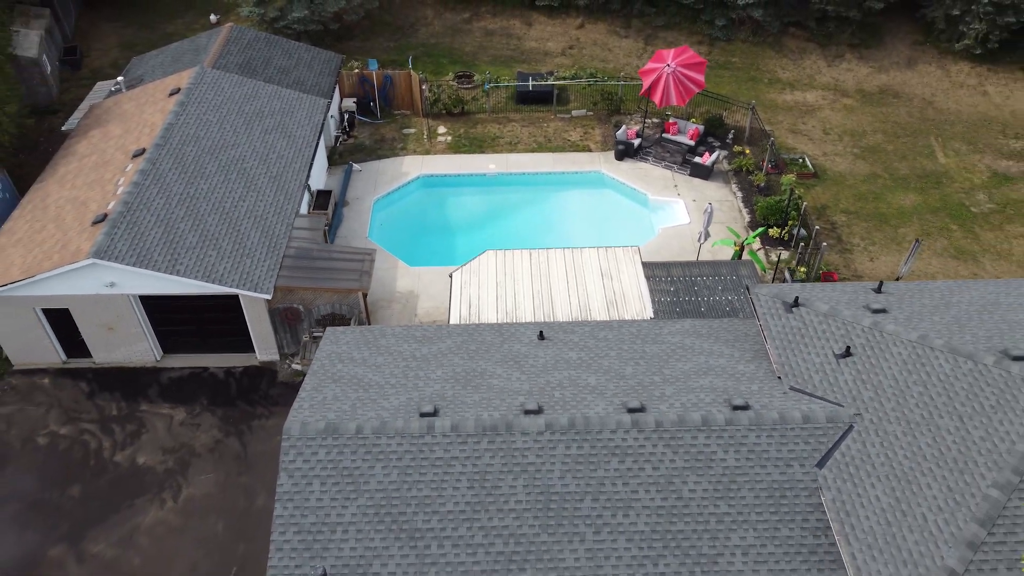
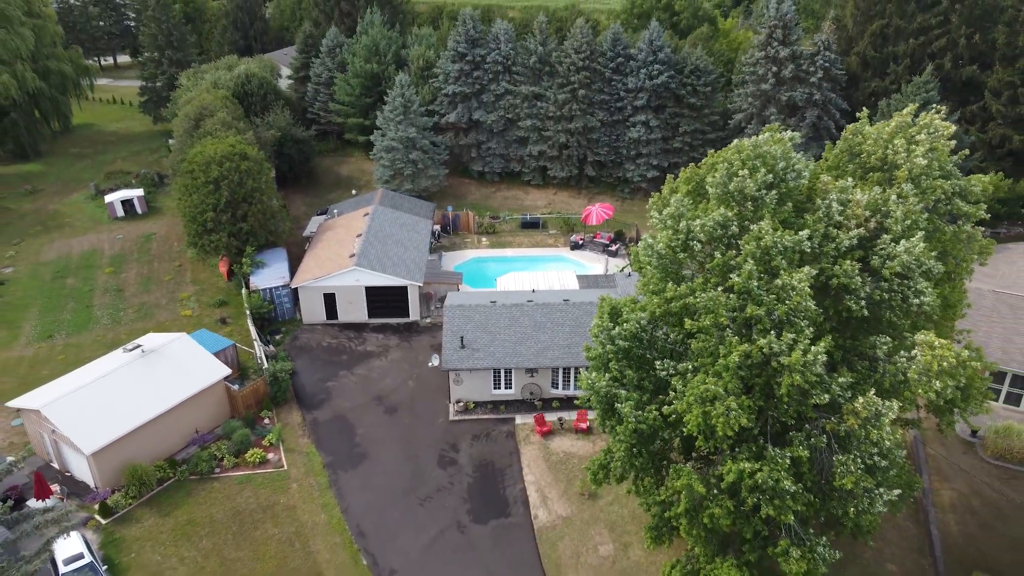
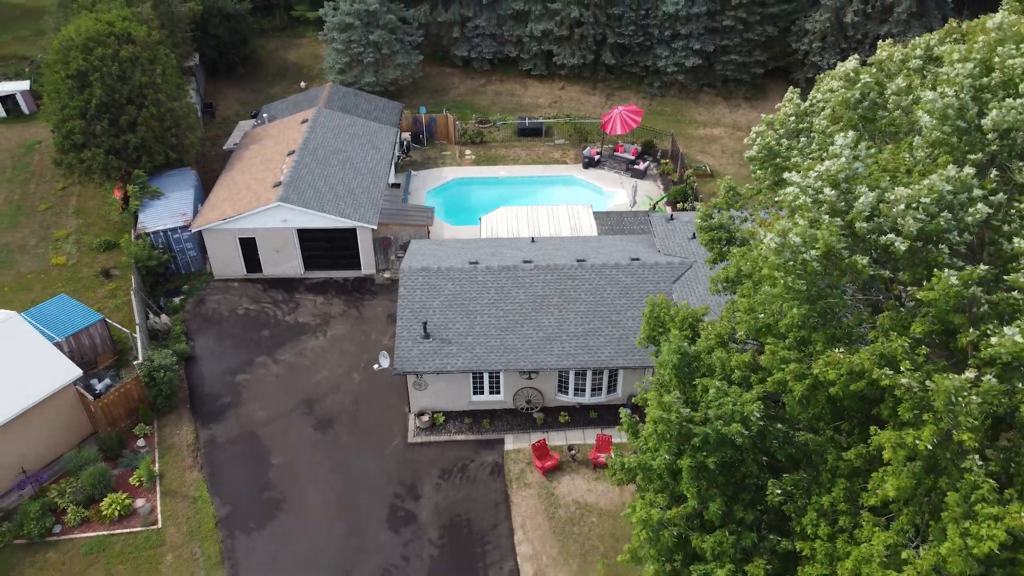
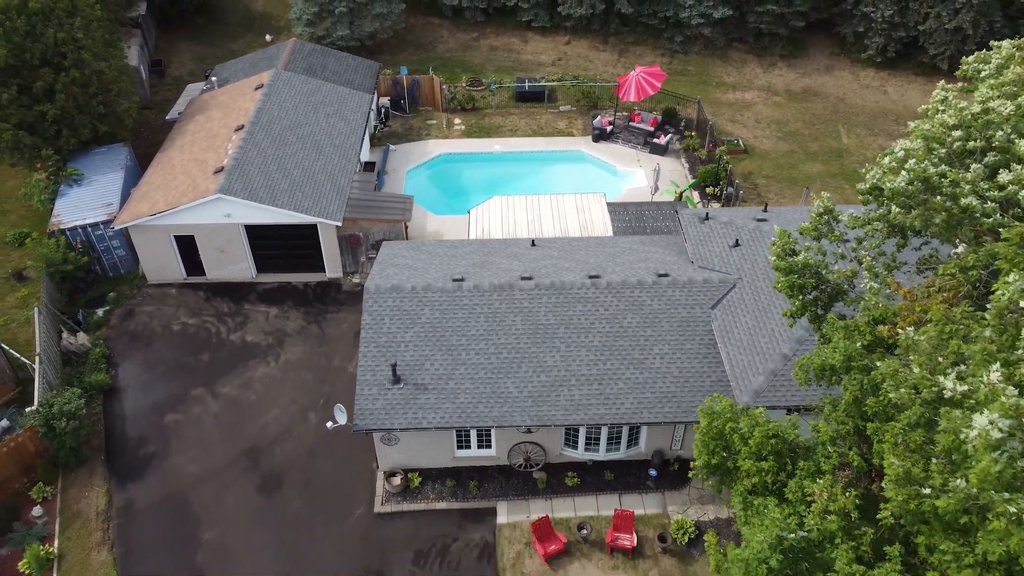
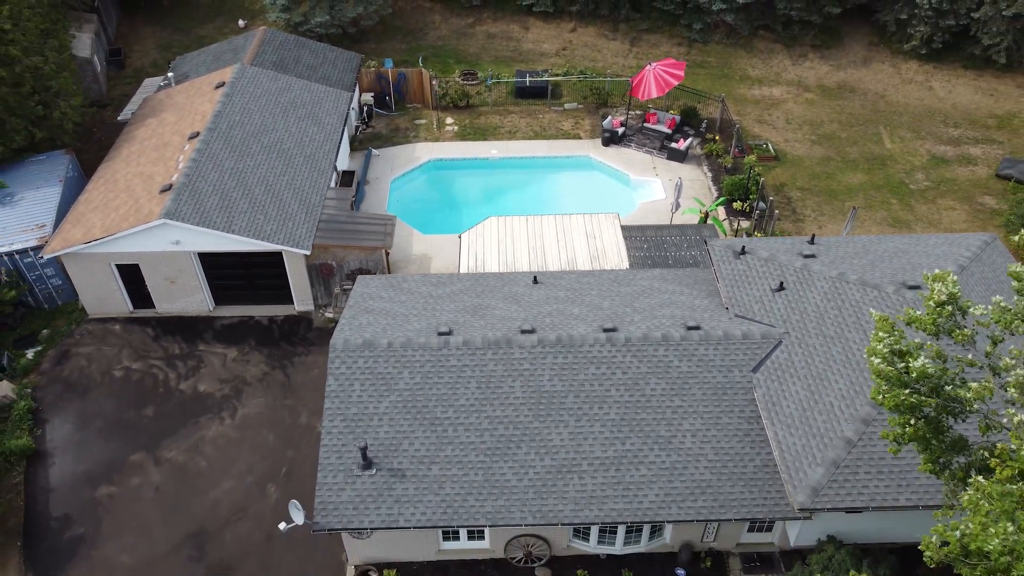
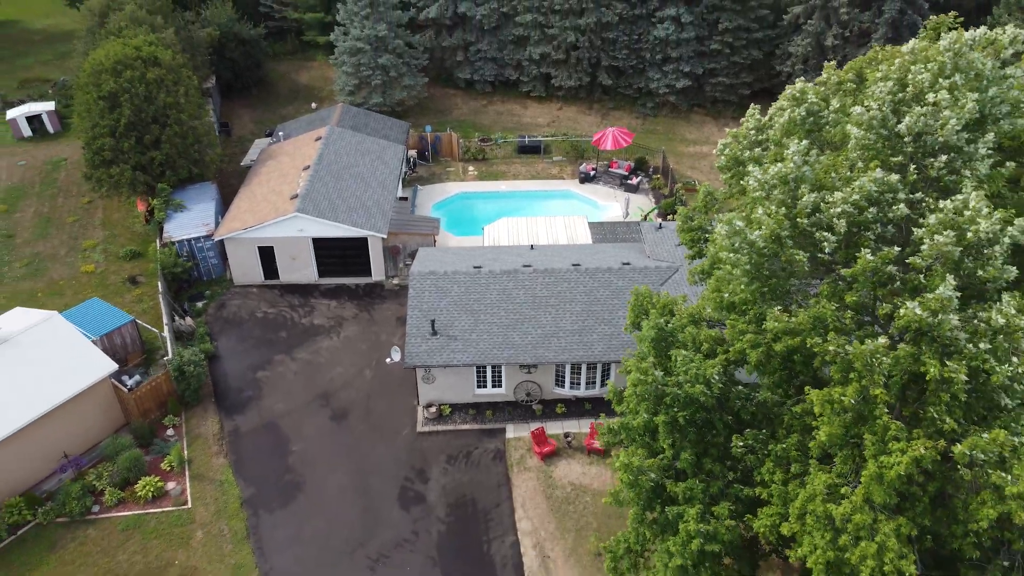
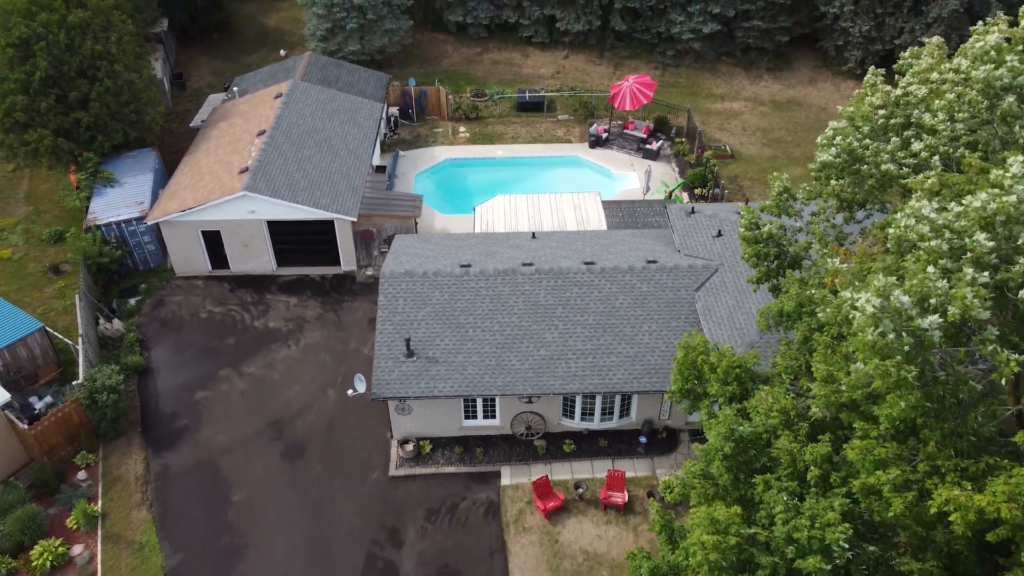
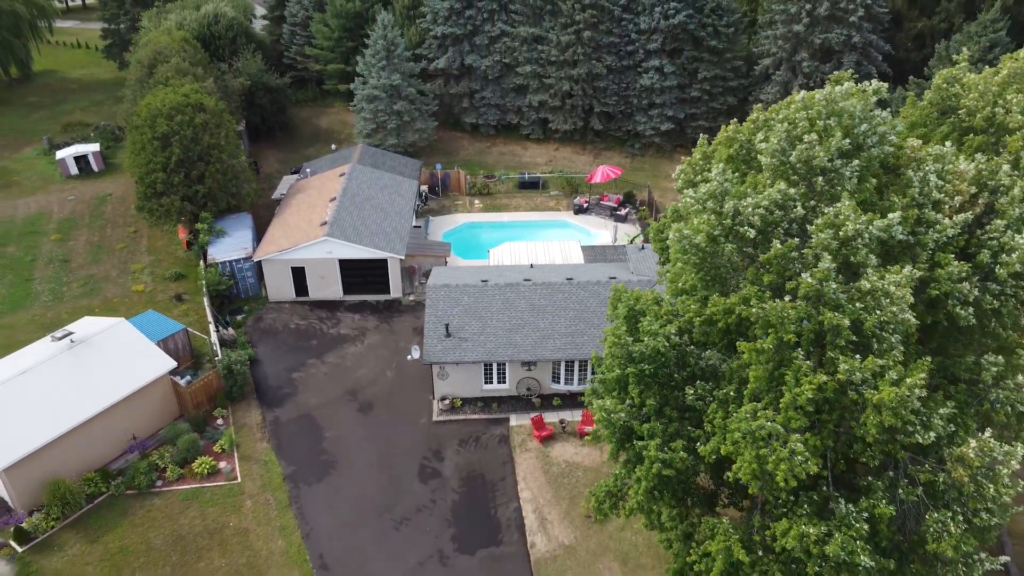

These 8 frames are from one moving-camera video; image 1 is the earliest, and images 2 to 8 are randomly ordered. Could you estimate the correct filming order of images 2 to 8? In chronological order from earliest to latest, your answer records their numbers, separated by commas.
5, 4, 7, 3, 6, 8, 2
